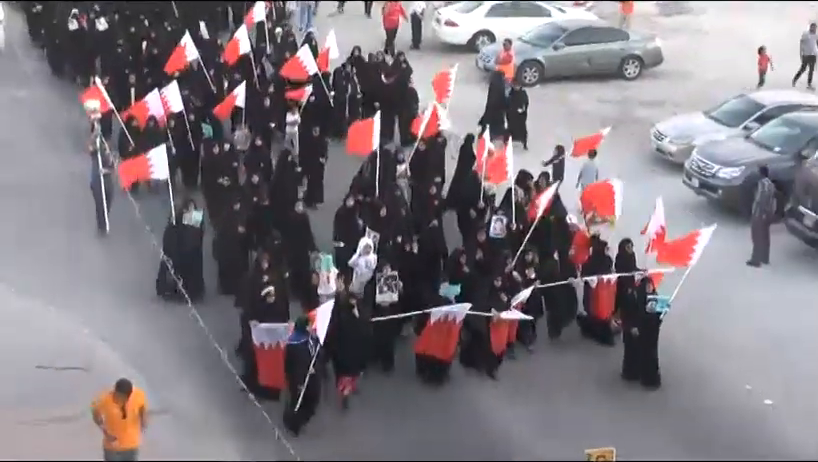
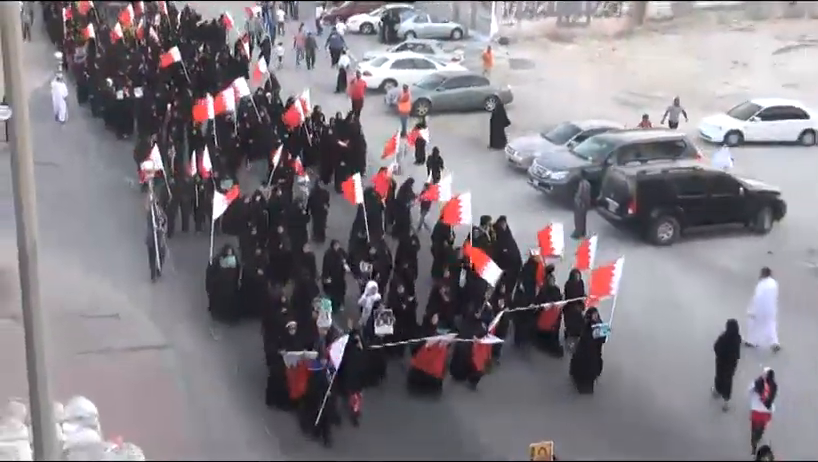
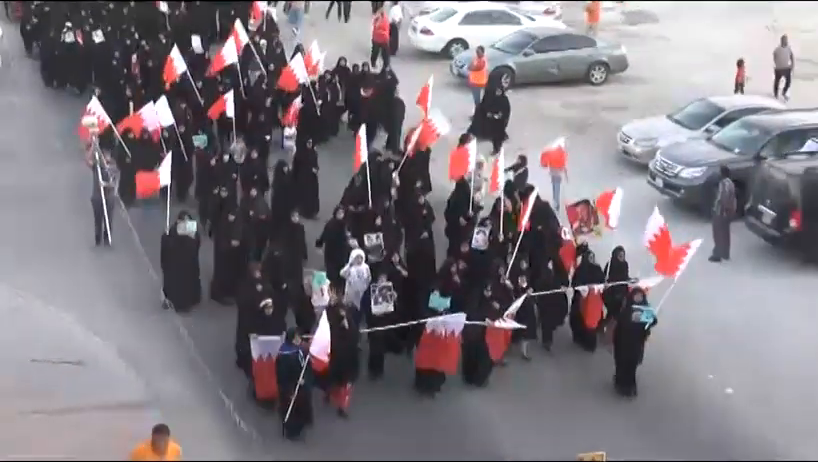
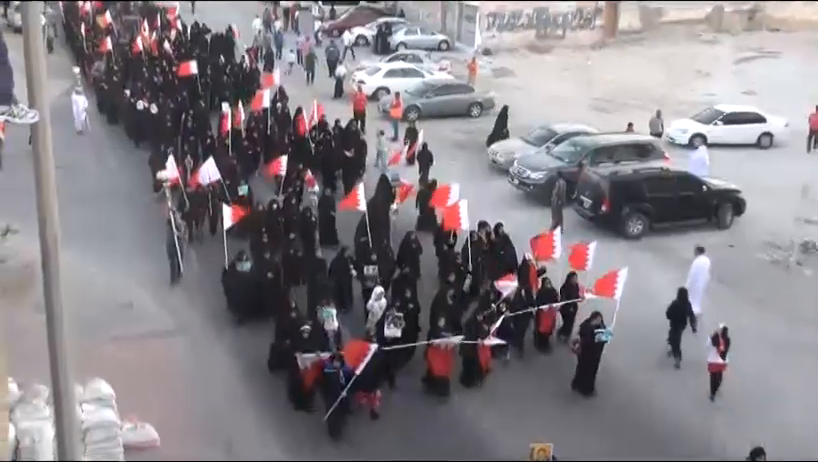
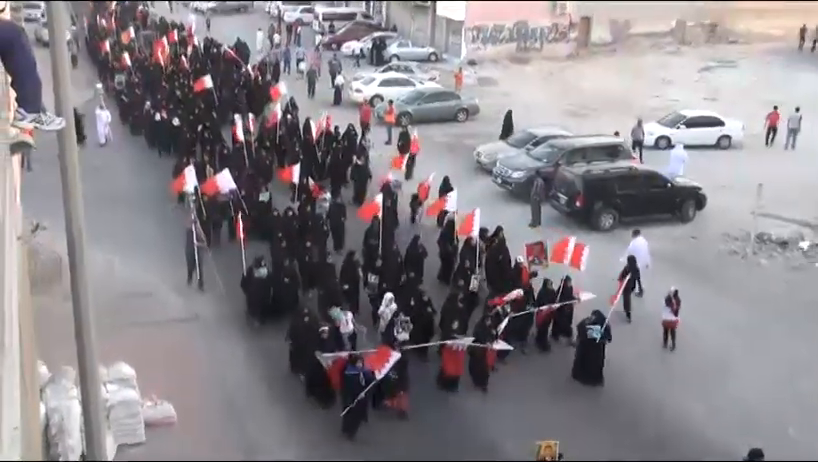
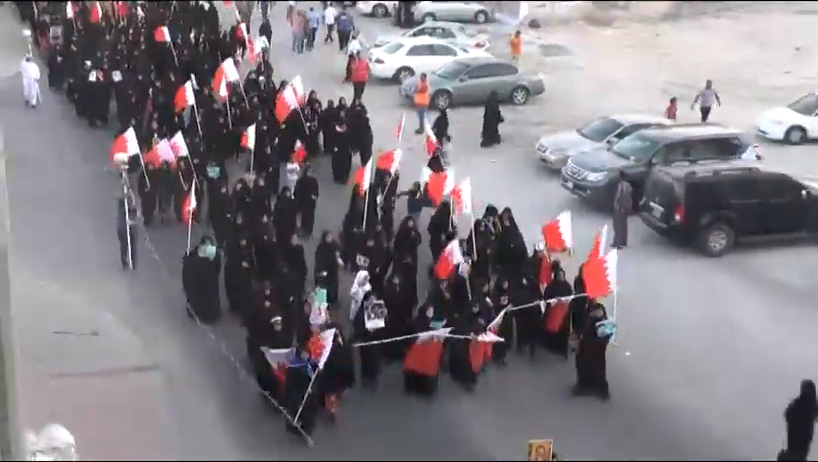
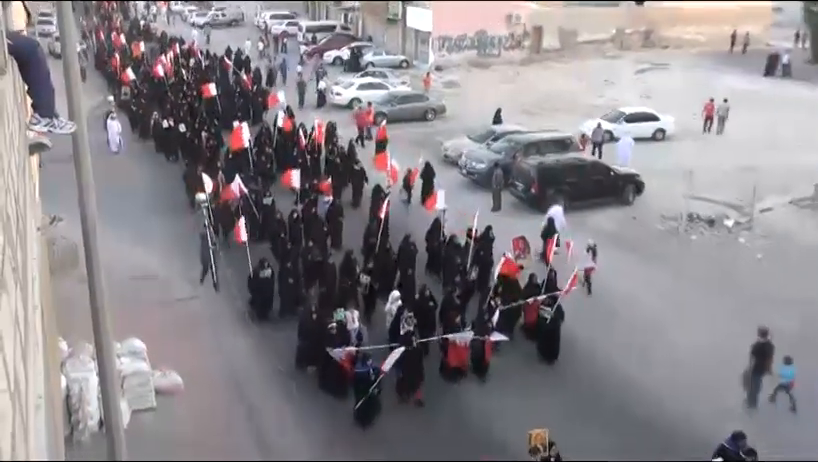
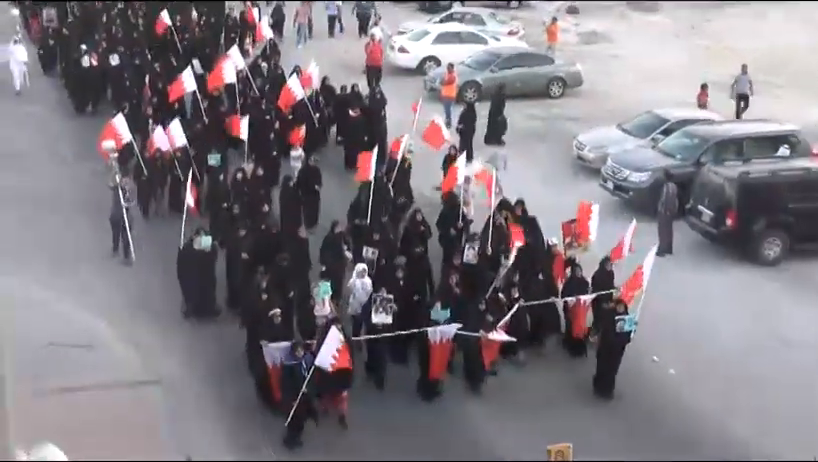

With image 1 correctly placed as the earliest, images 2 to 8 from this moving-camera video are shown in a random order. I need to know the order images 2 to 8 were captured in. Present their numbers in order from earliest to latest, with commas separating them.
3, 8, 6, 2, 4, 5, 7
